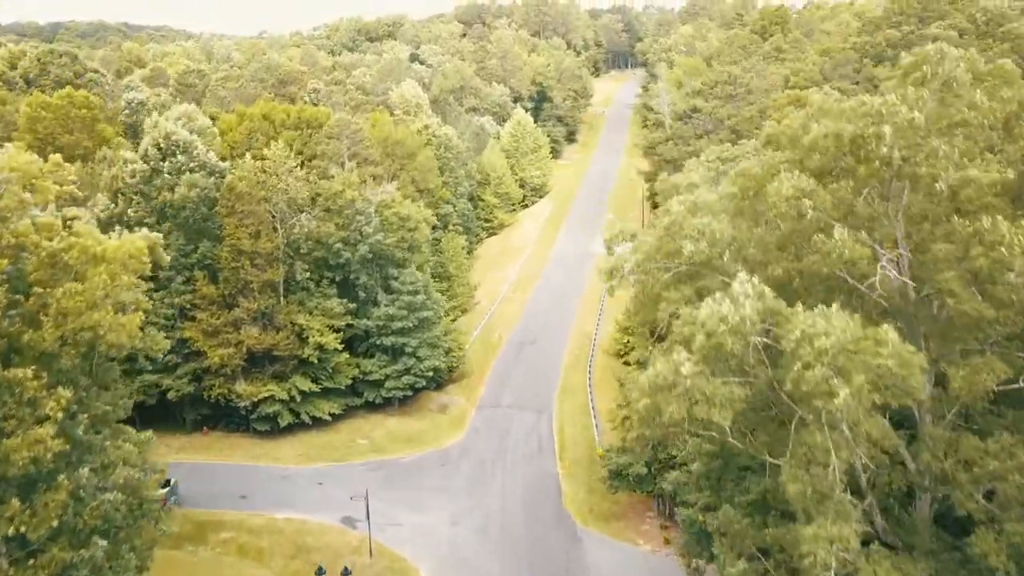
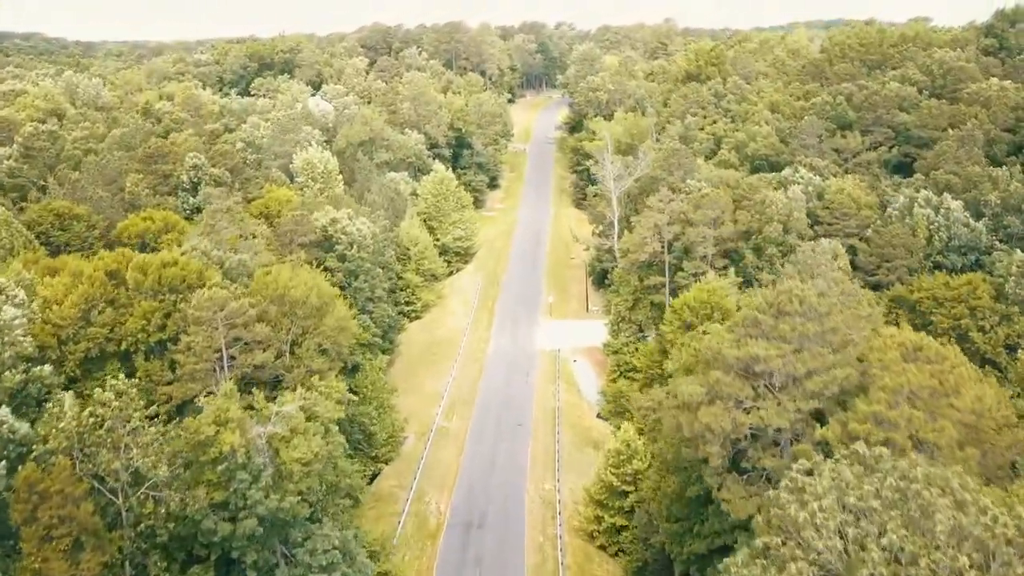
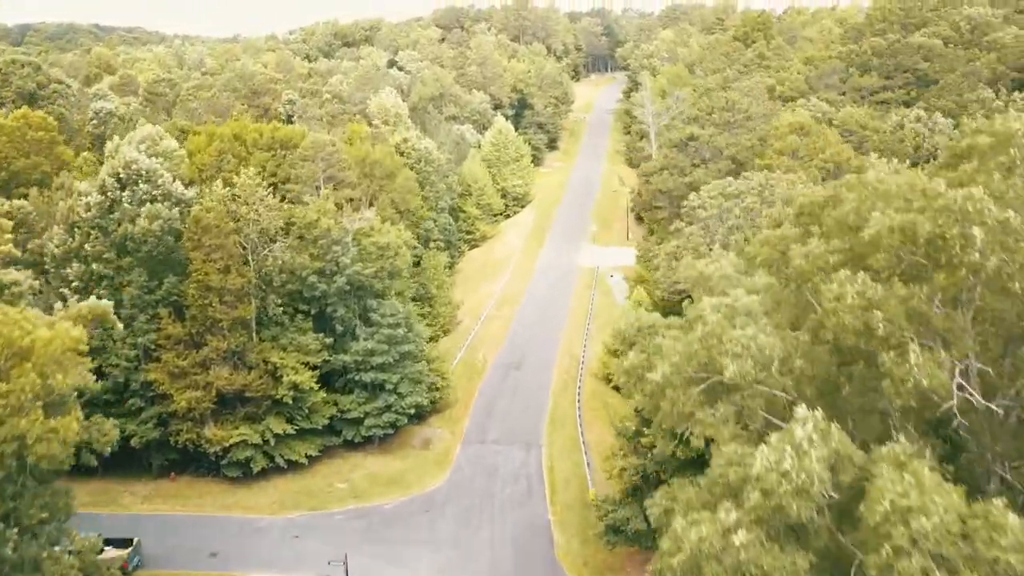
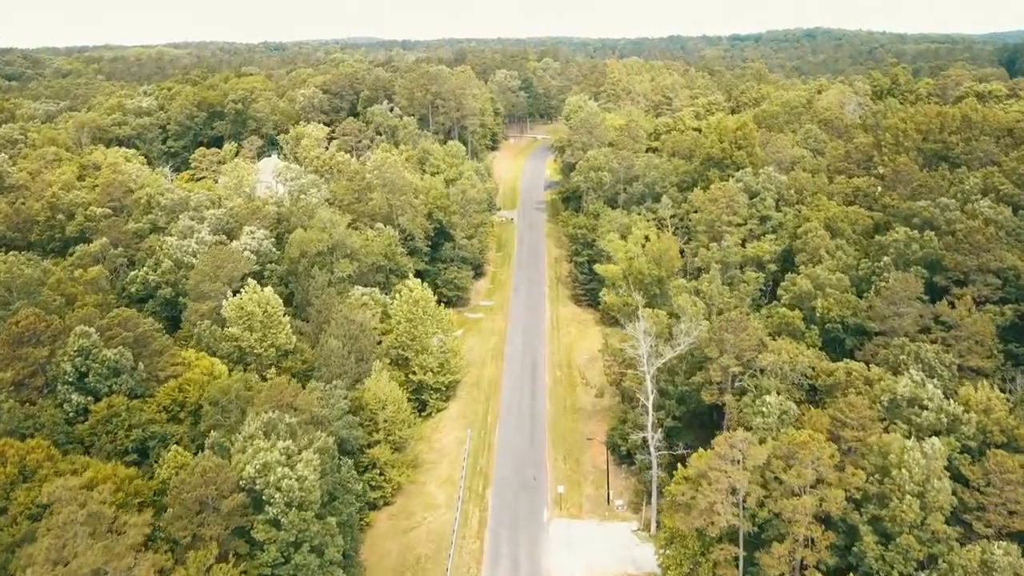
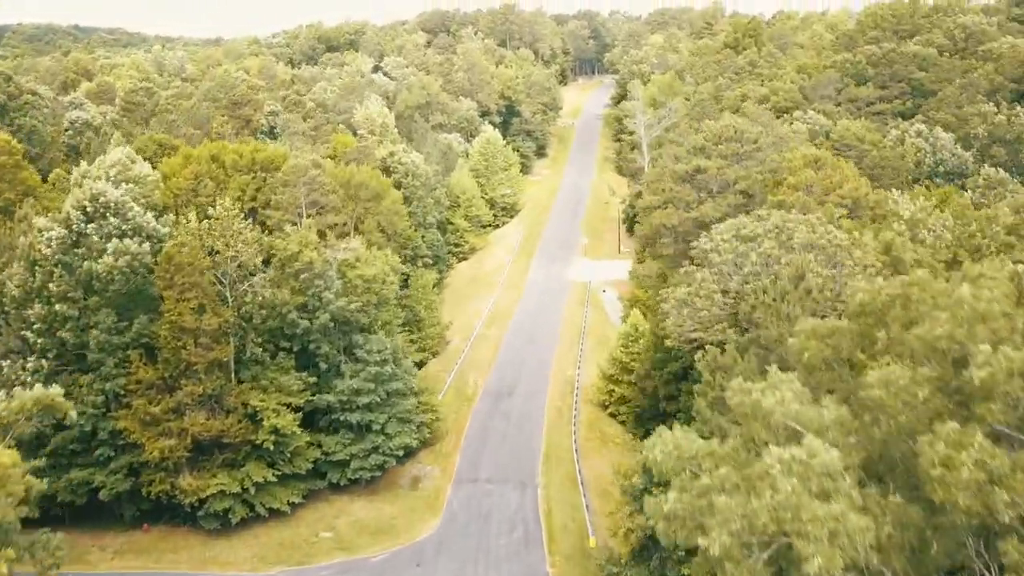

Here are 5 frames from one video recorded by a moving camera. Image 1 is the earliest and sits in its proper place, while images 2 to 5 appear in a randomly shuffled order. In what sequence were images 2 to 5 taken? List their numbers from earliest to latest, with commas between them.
3, 5, 2, 4
